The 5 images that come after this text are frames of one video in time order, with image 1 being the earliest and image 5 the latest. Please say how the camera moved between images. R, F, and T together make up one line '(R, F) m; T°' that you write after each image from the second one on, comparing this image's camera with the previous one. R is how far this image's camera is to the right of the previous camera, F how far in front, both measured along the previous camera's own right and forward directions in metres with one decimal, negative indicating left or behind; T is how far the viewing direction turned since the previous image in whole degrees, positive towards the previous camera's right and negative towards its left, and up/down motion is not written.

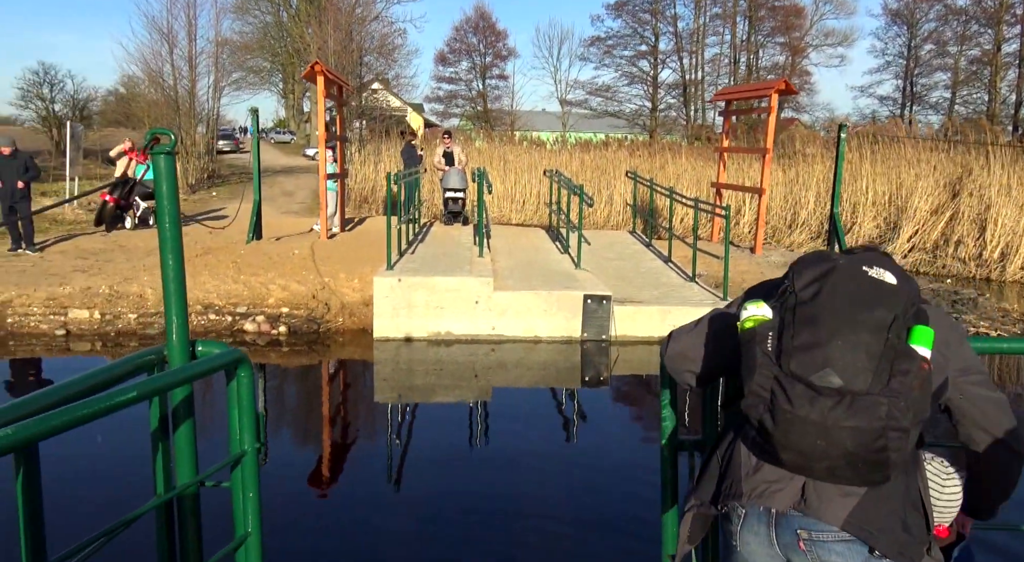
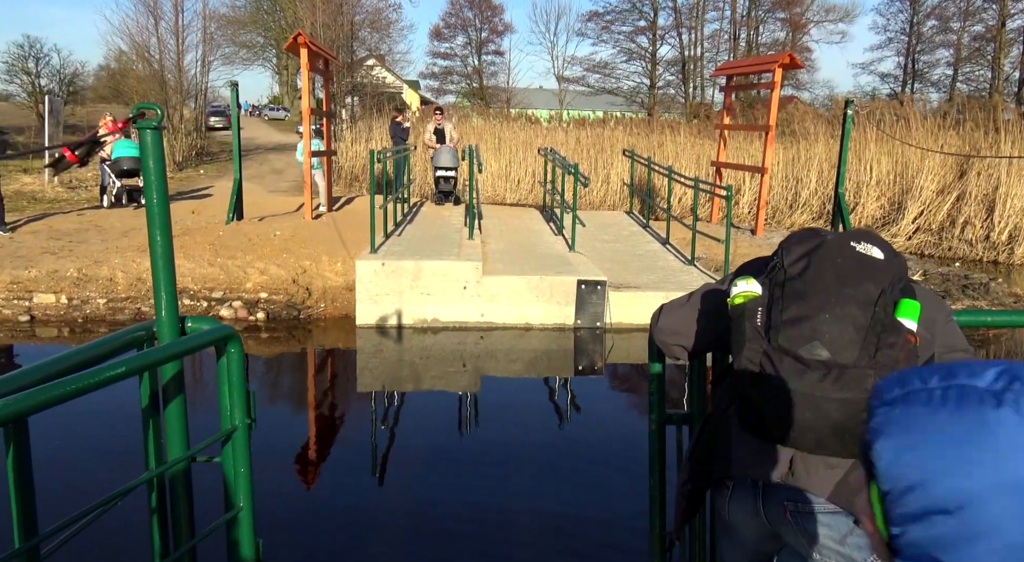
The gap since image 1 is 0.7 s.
(+0.1, +0.3) m; 0°
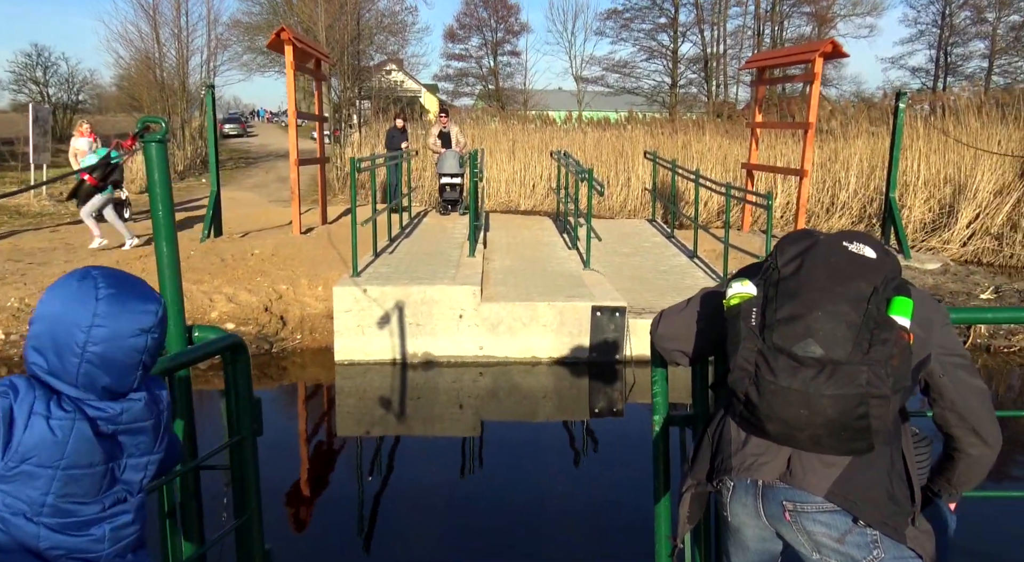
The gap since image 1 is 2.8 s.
(+0.1, +0.9) m; -2°
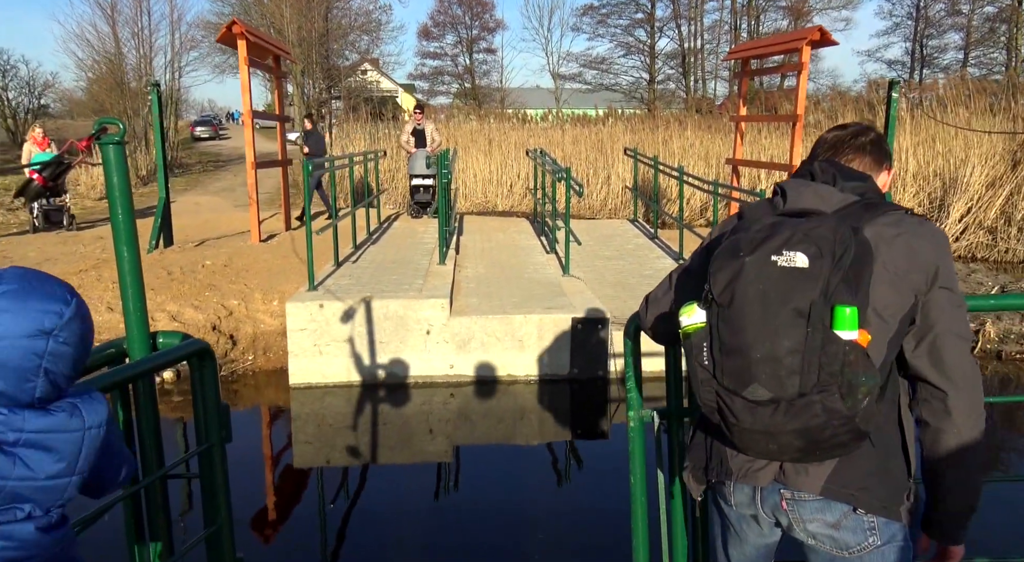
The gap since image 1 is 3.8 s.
(+0.1, +0.5) m; +1°
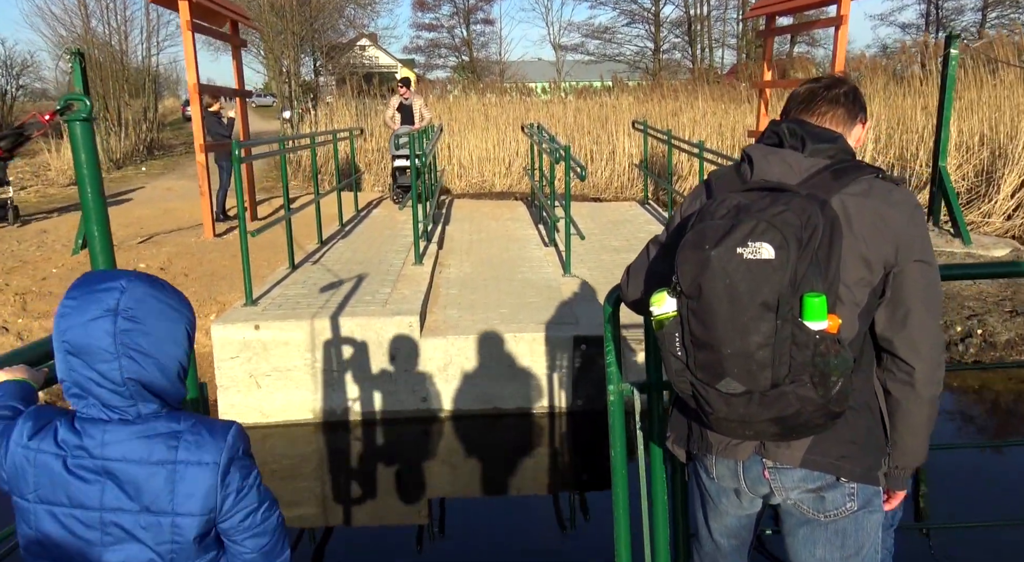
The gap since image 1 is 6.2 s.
(+0.1, +1.1) m; 0°
